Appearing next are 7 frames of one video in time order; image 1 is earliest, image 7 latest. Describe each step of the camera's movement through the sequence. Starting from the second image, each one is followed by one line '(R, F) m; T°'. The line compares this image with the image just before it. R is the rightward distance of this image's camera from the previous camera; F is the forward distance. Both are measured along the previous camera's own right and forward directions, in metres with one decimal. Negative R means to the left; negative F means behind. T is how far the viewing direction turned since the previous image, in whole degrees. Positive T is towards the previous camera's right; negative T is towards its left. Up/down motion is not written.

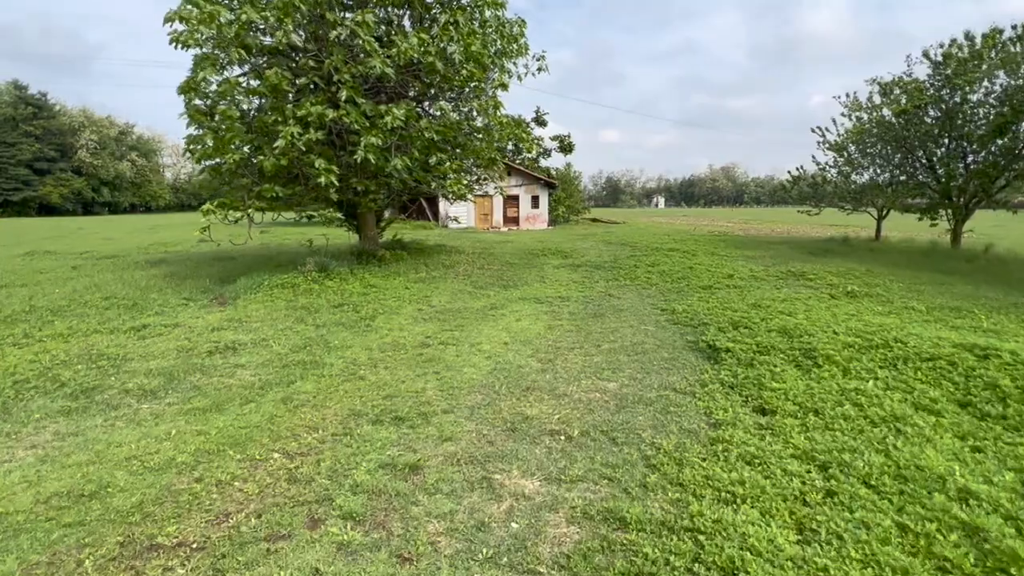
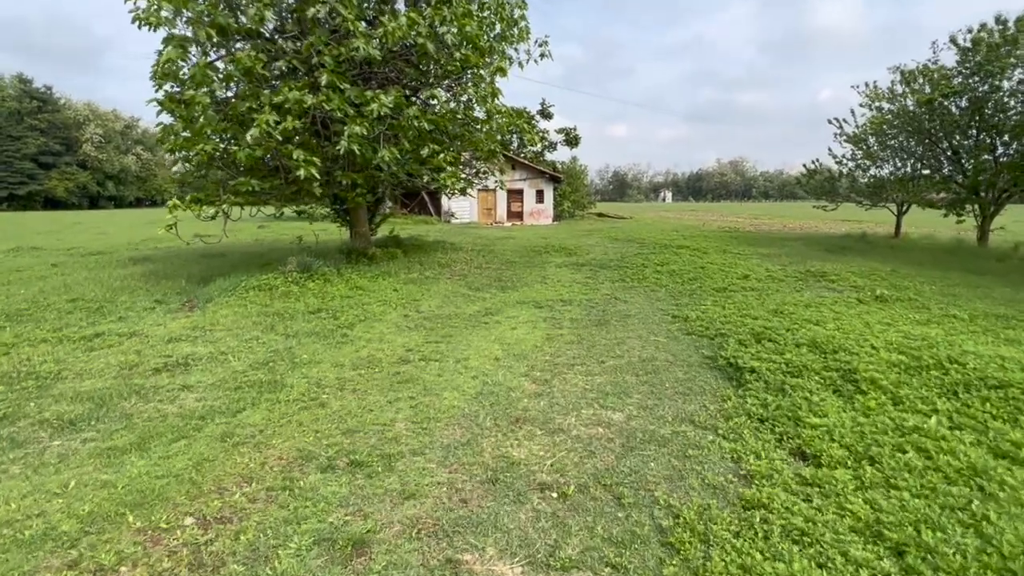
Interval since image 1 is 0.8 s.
(+0.1, +0.6) m; -1°
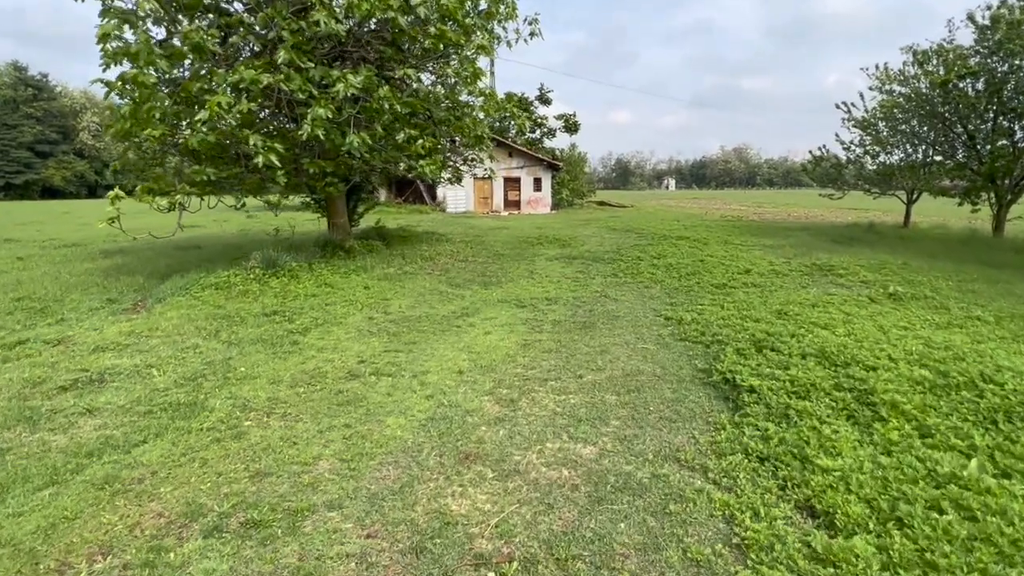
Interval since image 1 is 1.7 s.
(+0.3, +0.6) m; 0°
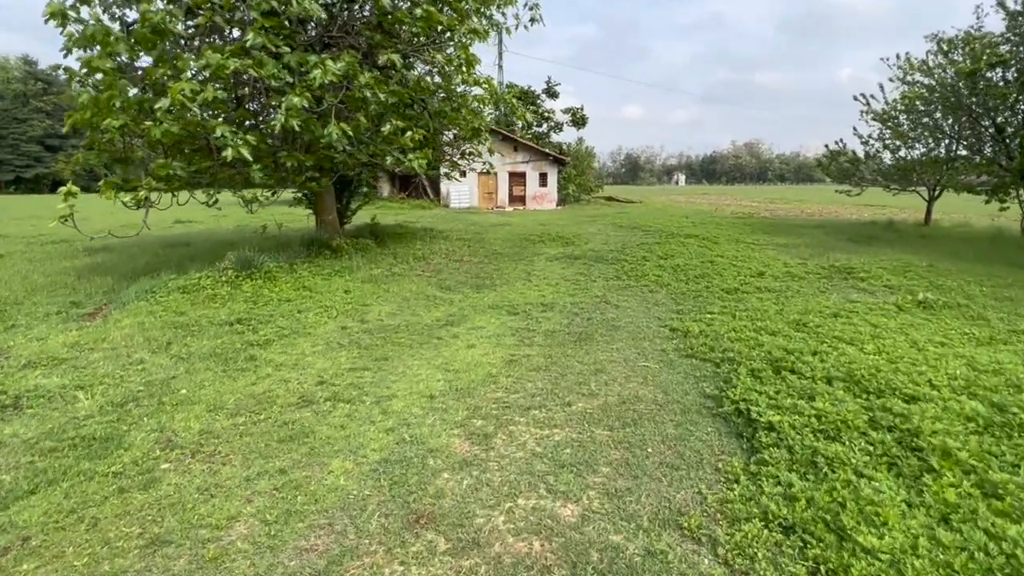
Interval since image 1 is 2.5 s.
(+0.2, +0.6) m; -1°
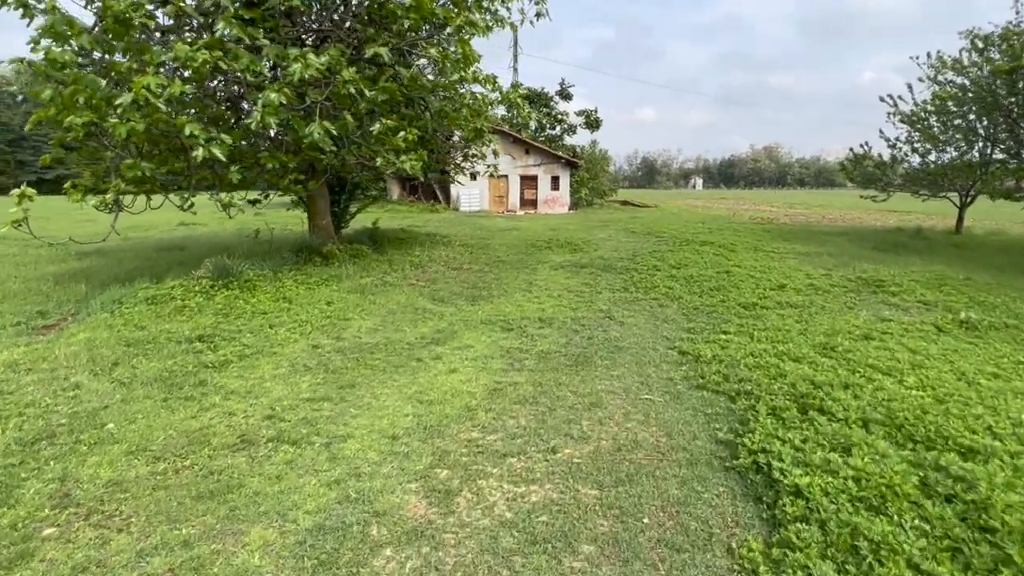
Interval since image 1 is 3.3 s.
(+0.2, +0.5) m; -2°
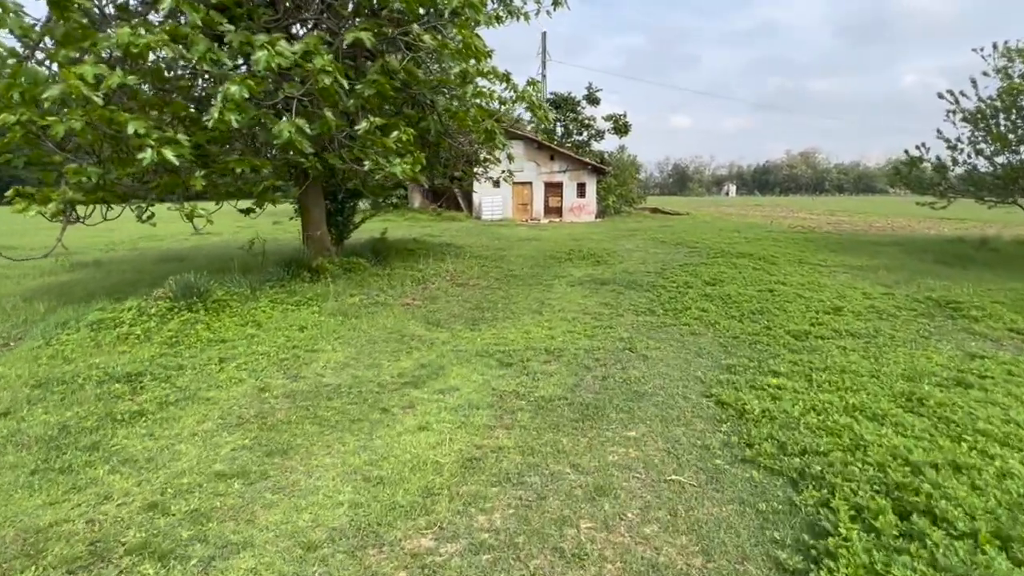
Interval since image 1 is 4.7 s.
(+0.2, +0.9) m; -3°
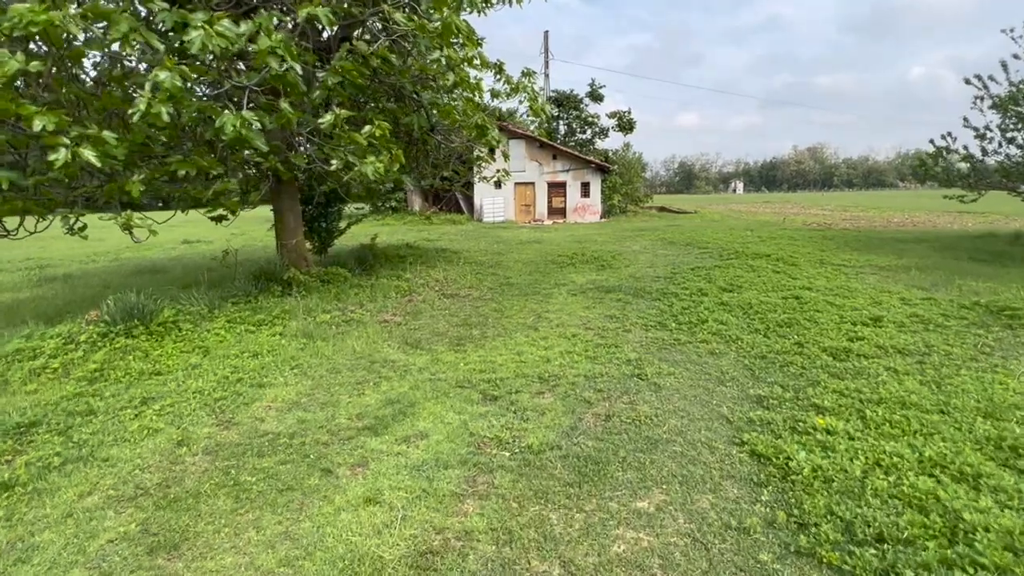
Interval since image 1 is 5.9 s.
(+0.2, +0.8) m; -1°
